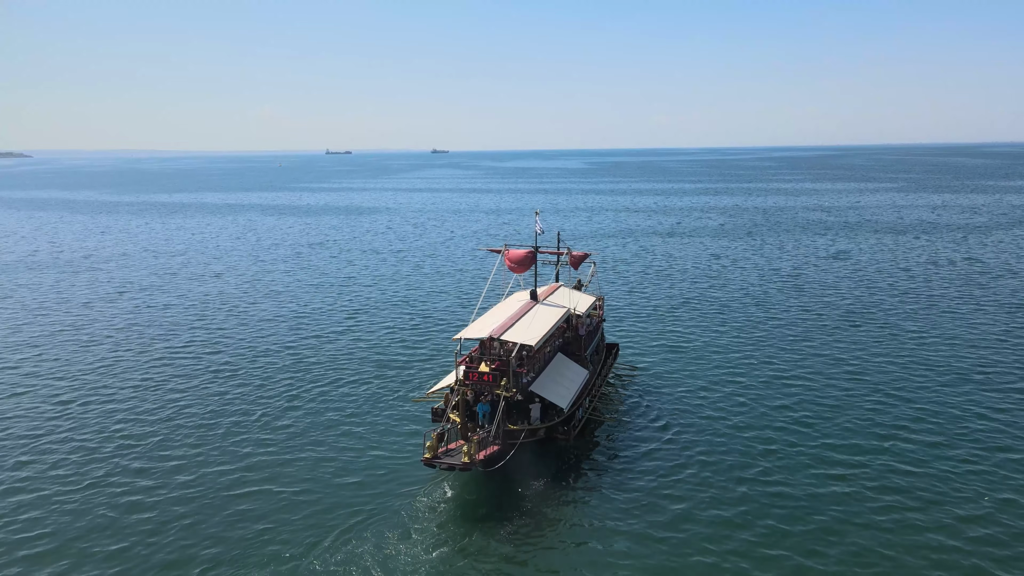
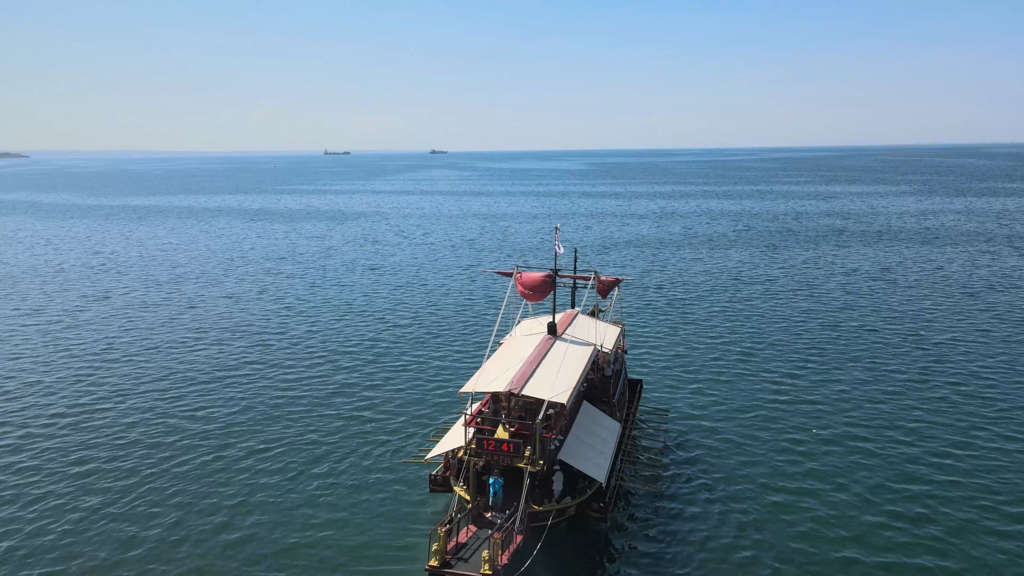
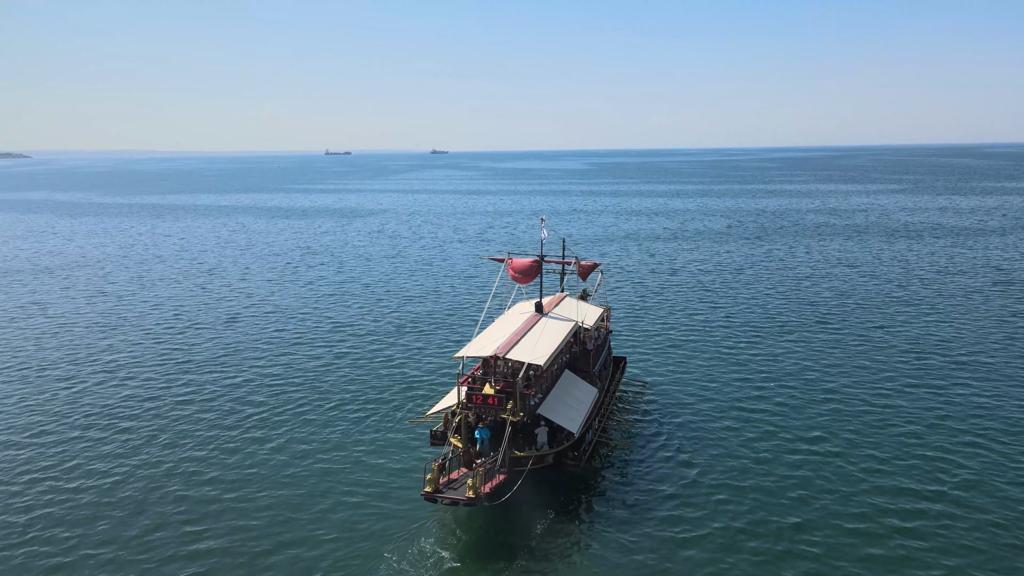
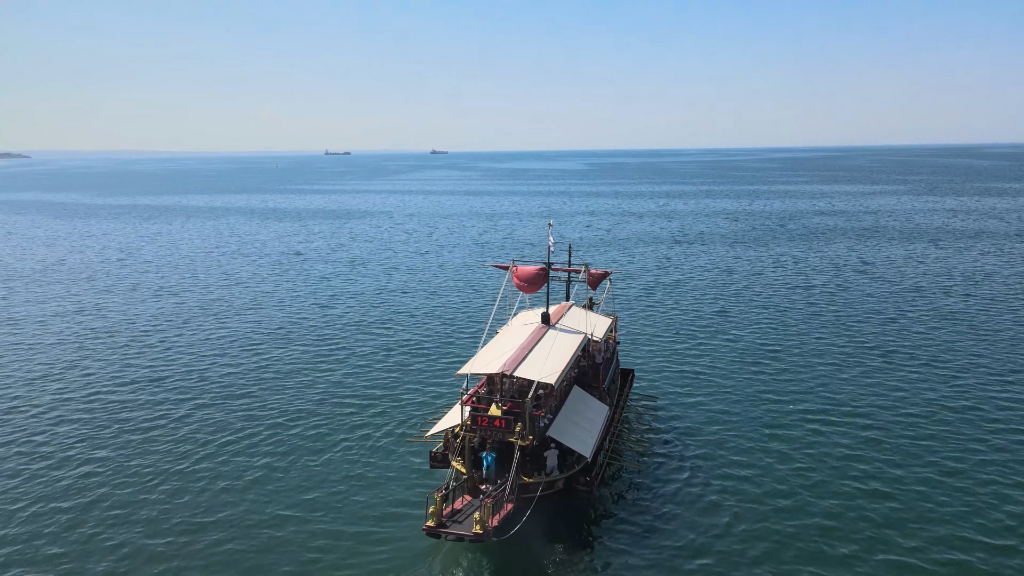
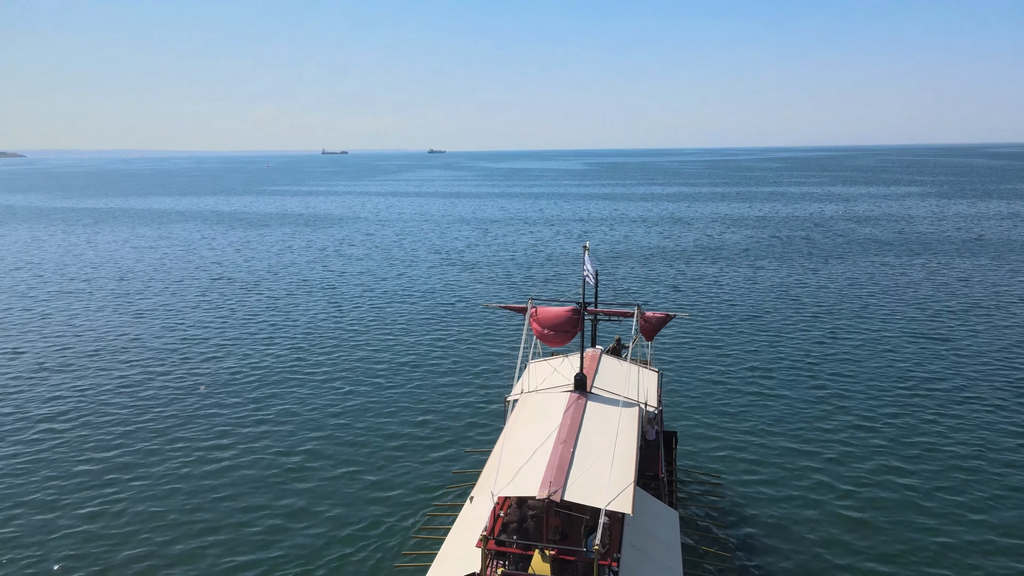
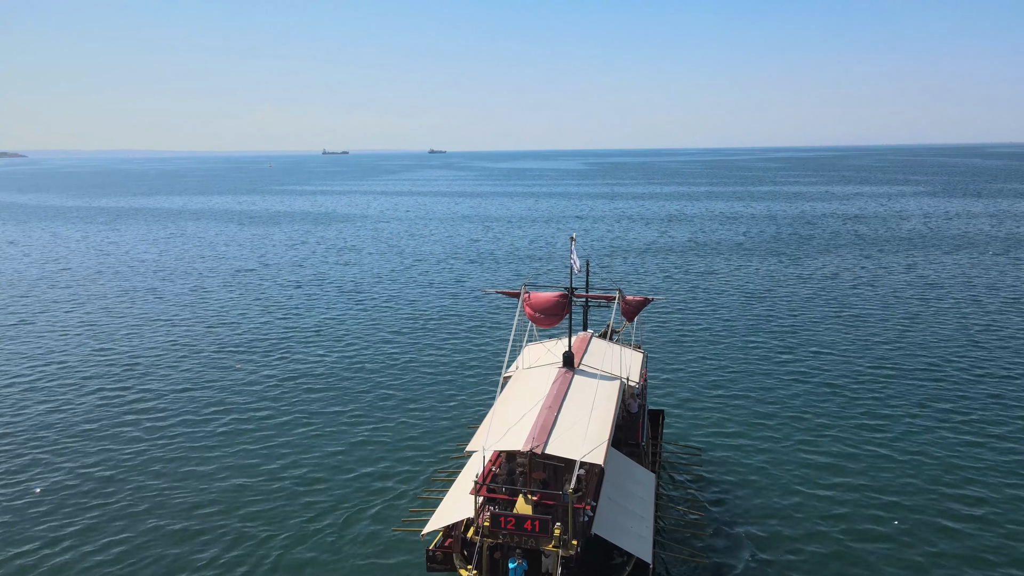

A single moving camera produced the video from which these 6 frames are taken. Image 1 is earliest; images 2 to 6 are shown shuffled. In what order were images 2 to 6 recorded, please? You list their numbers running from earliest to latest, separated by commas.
3, 4, 2, 6, 5
